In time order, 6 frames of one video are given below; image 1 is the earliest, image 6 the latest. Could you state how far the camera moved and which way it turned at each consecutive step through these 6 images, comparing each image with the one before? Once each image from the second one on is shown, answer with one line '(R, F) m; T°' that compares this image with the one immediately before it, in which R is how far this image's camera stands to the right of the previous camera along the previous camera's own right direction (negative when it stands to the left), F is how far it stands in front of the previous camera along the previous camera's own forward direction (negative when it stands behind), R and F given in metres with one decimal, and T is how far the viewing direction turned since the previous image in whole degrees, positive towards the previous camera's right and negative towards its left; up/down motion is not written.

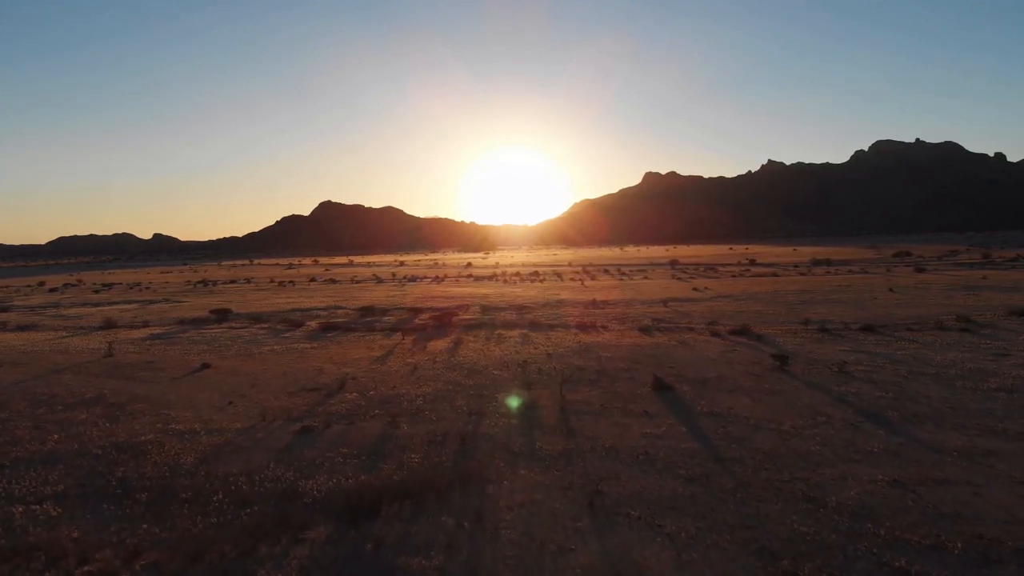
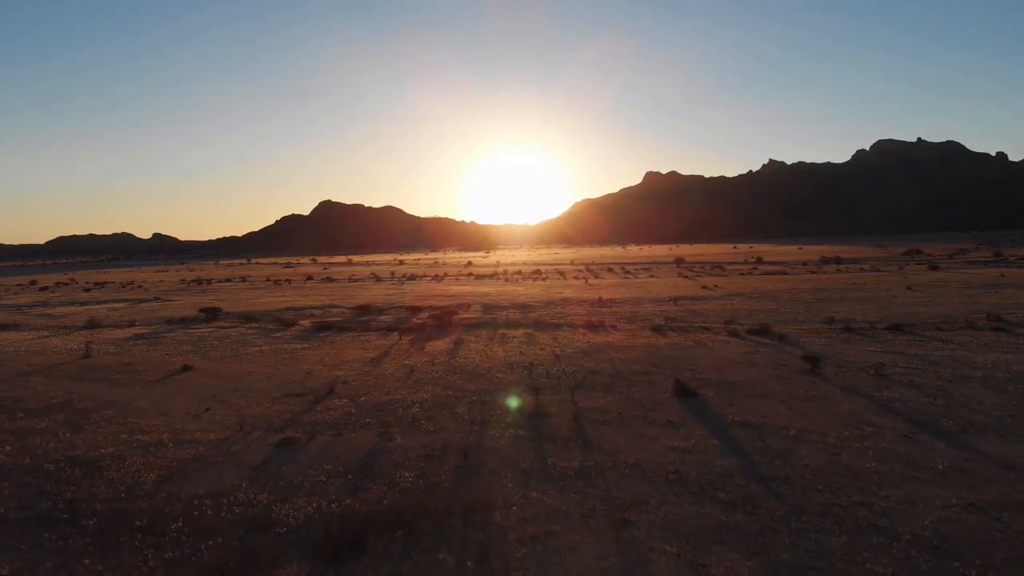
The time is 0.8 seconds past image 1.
(-0.1, +2.1) m; 0°
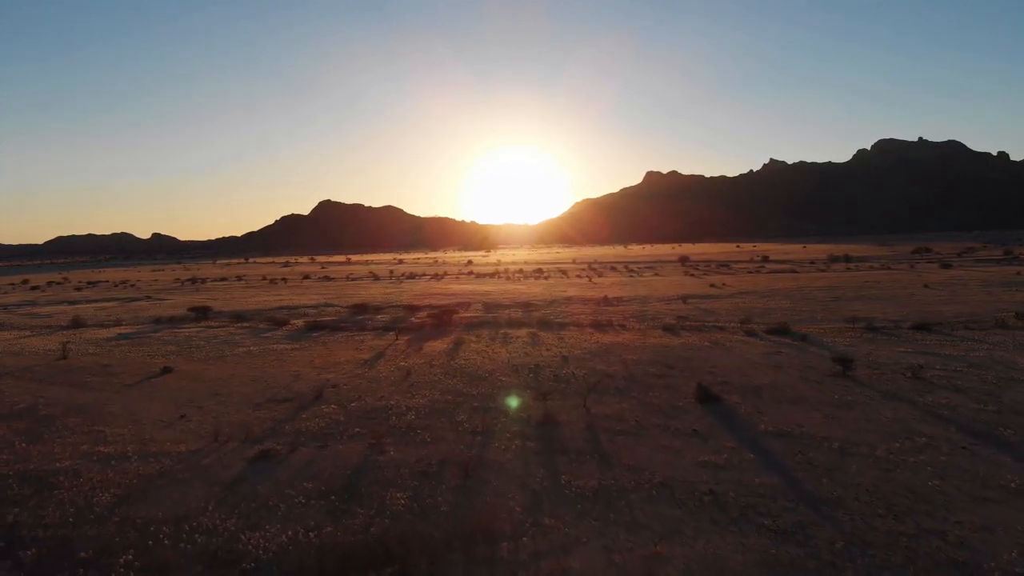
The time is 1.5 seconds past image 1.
(-0.1, +1.8) m; 0°
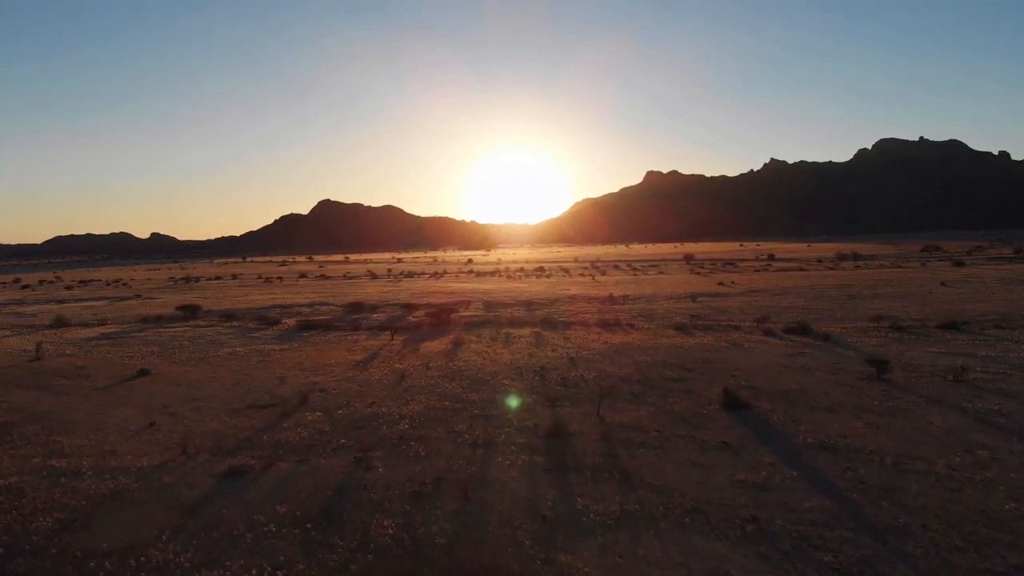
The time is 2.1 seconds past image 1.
(-0.1, +1.8) m; 0°
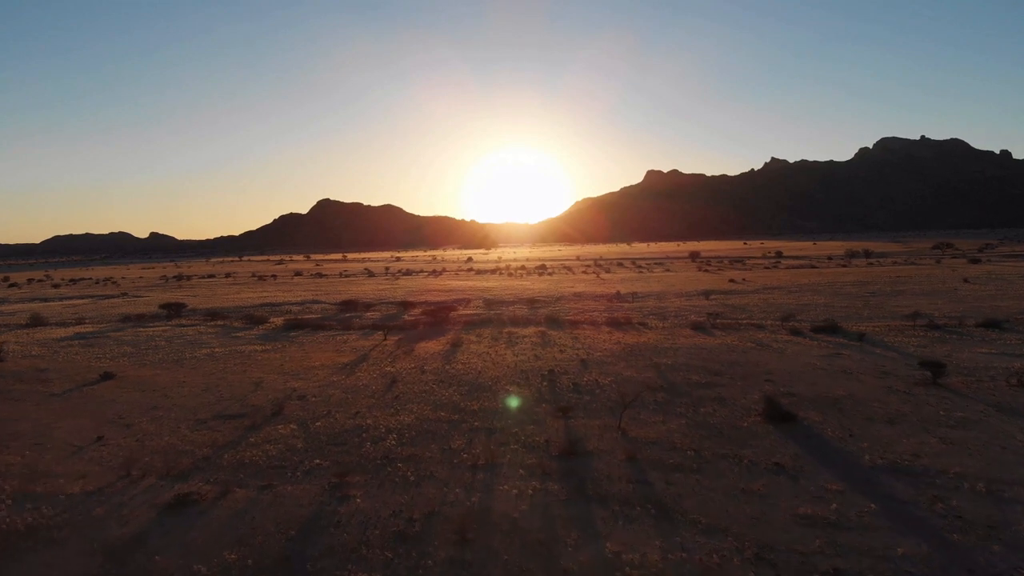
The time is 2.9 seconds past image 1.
(-0.1, +2.3) m; 0°
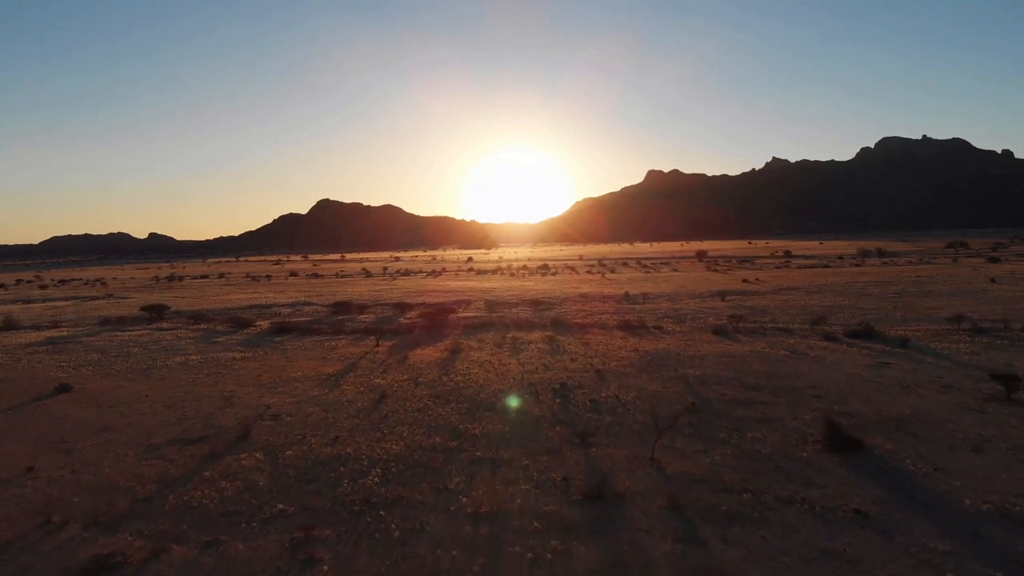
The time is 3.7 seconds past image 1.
(-0.1, +2.3) m; 0°
